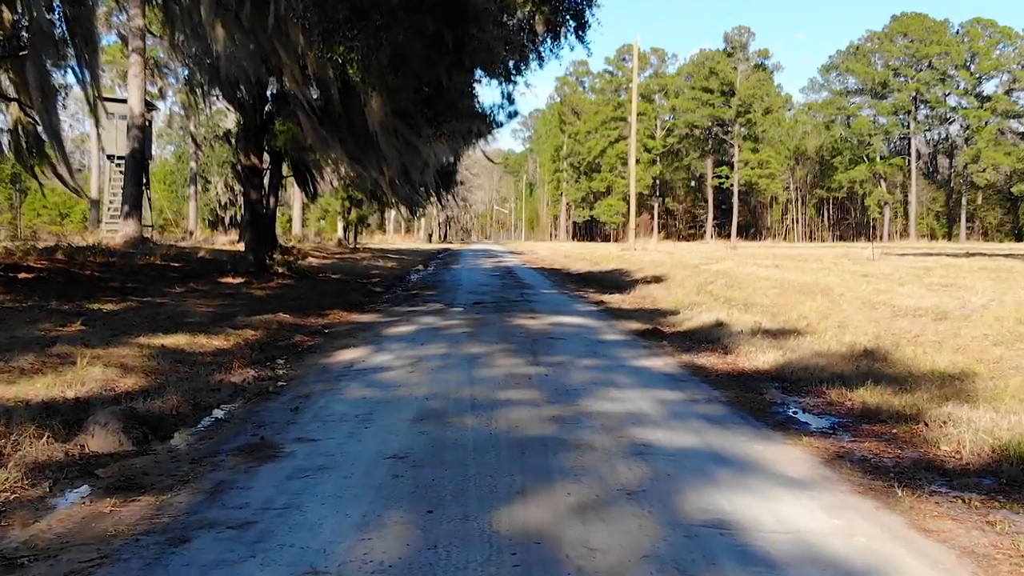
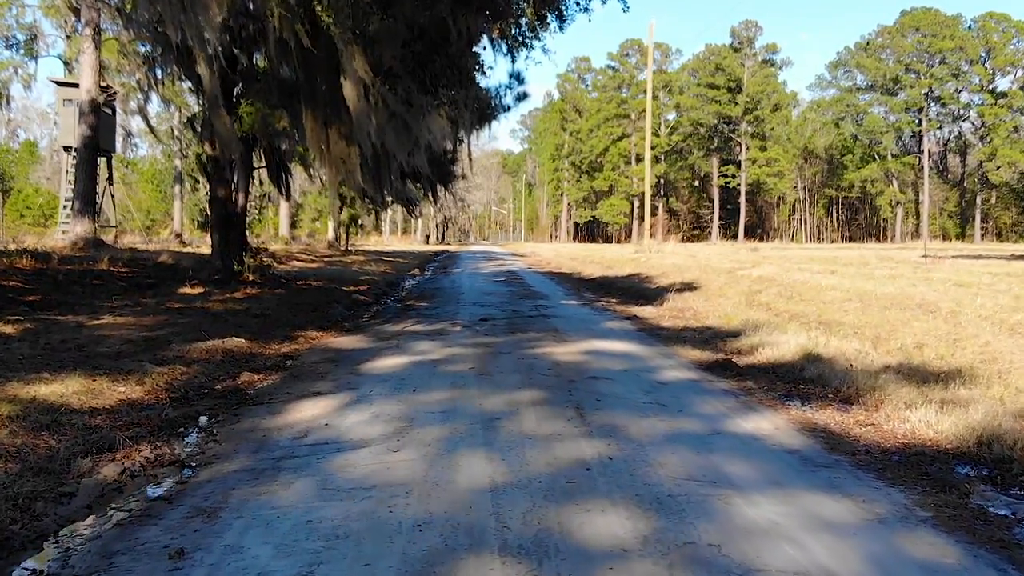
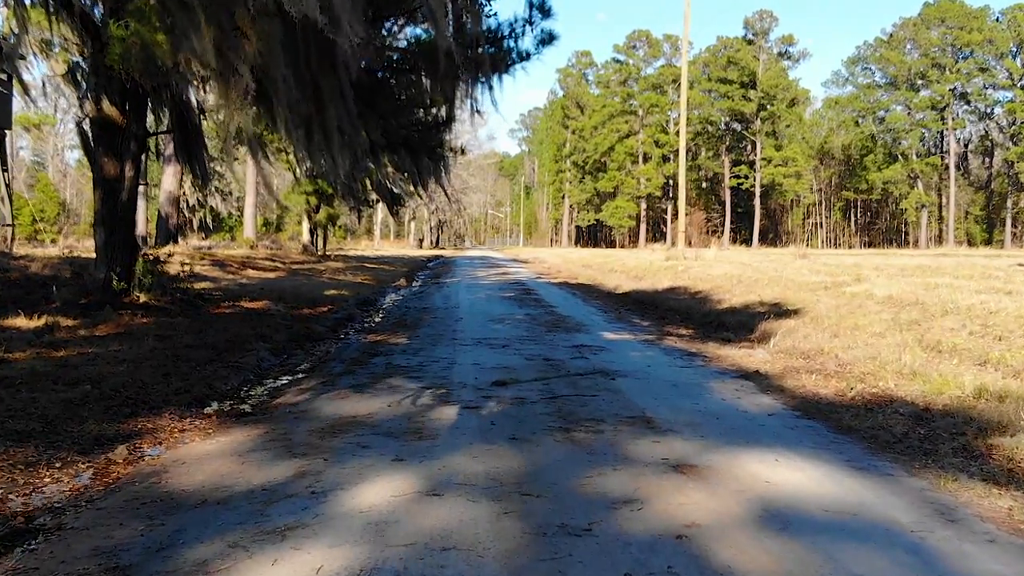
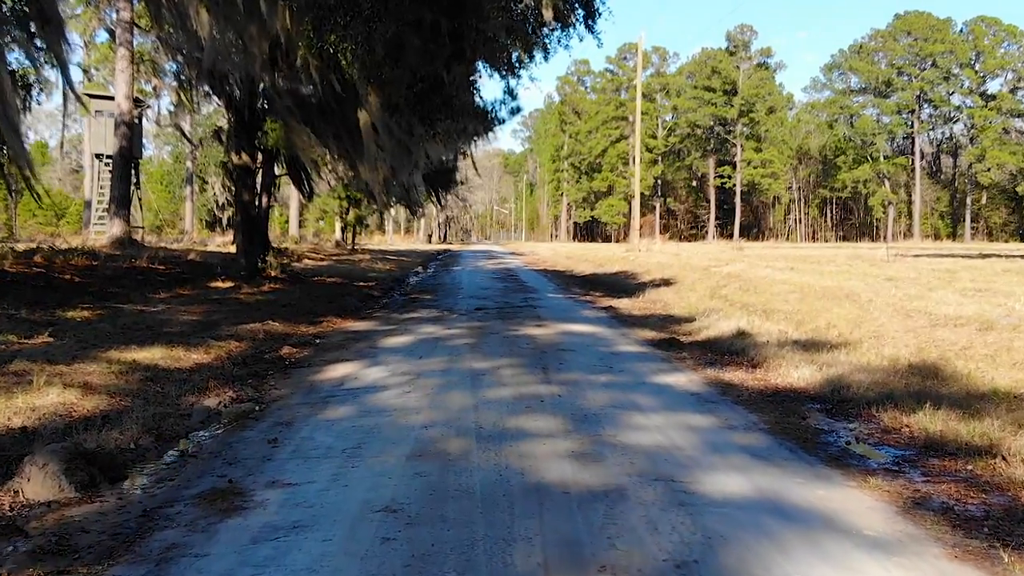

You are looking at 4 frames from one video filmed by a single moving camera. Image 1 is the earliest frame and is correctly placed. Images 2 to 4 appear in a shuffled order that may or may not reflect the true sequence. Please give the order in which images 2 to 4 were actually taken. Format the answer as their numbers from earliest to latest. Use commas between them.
4, 2, 3
